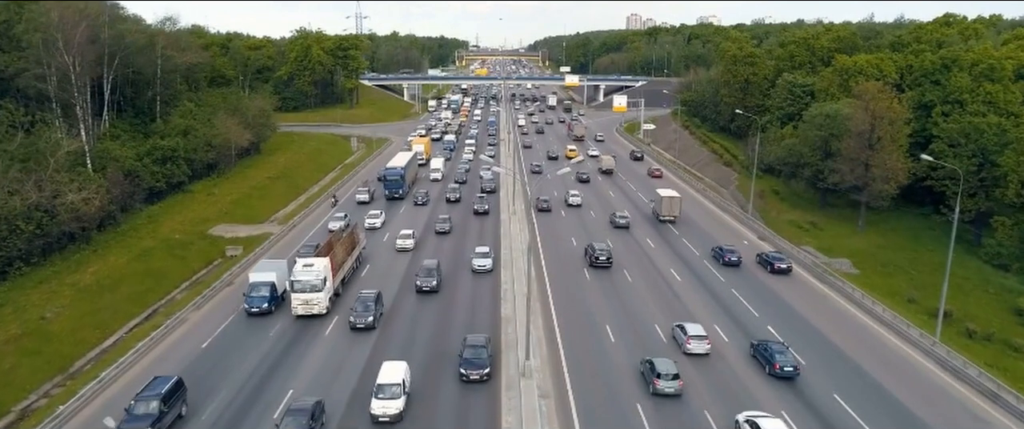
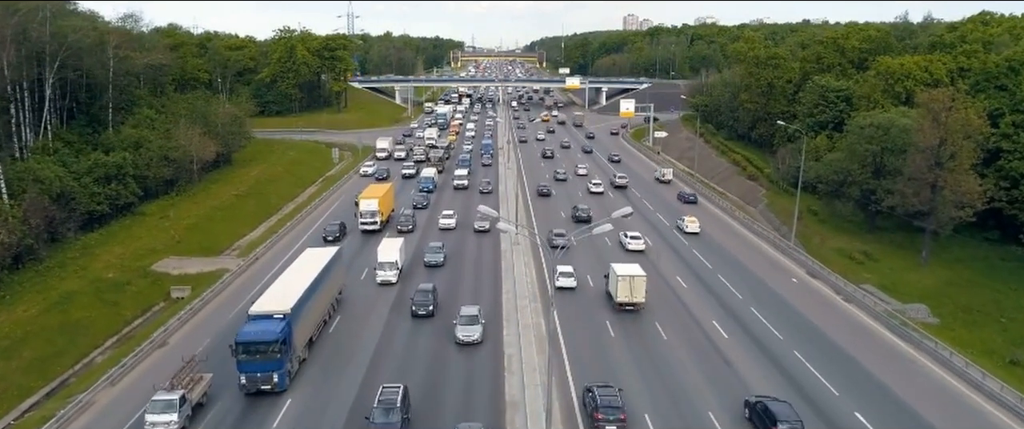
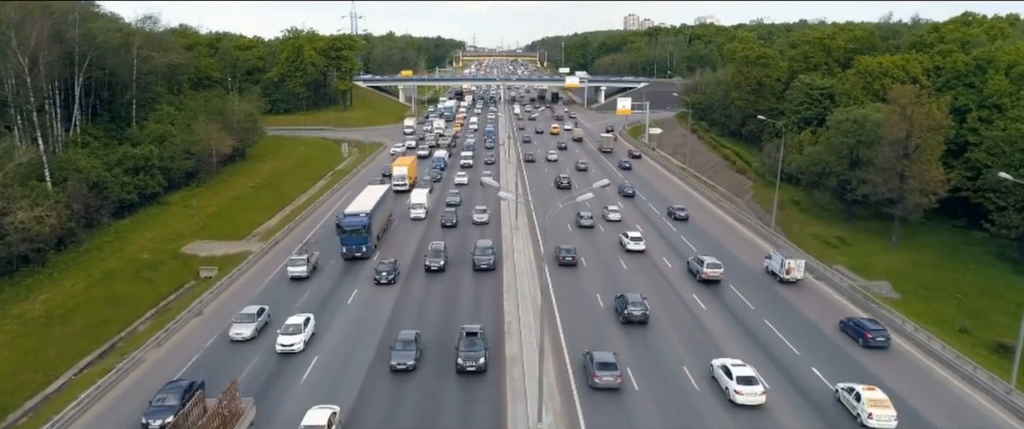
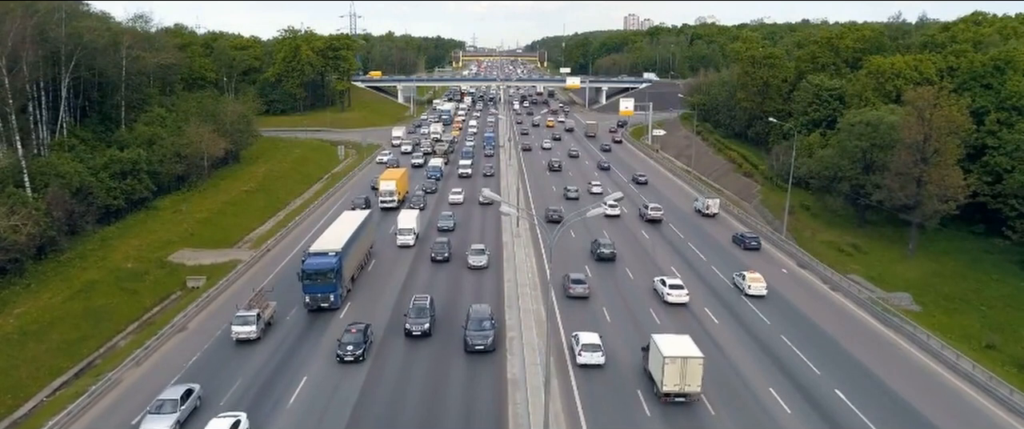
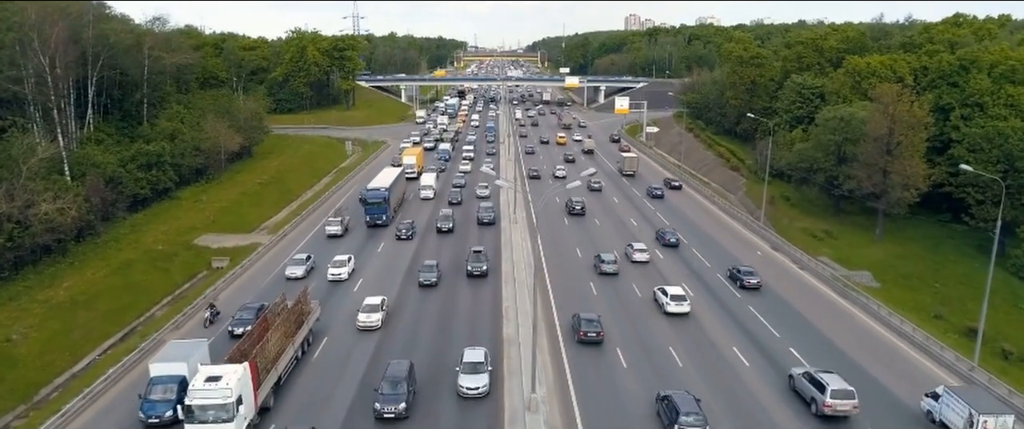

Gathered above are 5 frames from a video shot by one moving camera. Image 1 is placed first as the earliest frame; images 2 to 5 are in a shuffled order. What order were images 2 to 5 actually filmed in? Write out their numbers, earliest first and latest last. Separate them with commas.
5, 3, 4, 2
